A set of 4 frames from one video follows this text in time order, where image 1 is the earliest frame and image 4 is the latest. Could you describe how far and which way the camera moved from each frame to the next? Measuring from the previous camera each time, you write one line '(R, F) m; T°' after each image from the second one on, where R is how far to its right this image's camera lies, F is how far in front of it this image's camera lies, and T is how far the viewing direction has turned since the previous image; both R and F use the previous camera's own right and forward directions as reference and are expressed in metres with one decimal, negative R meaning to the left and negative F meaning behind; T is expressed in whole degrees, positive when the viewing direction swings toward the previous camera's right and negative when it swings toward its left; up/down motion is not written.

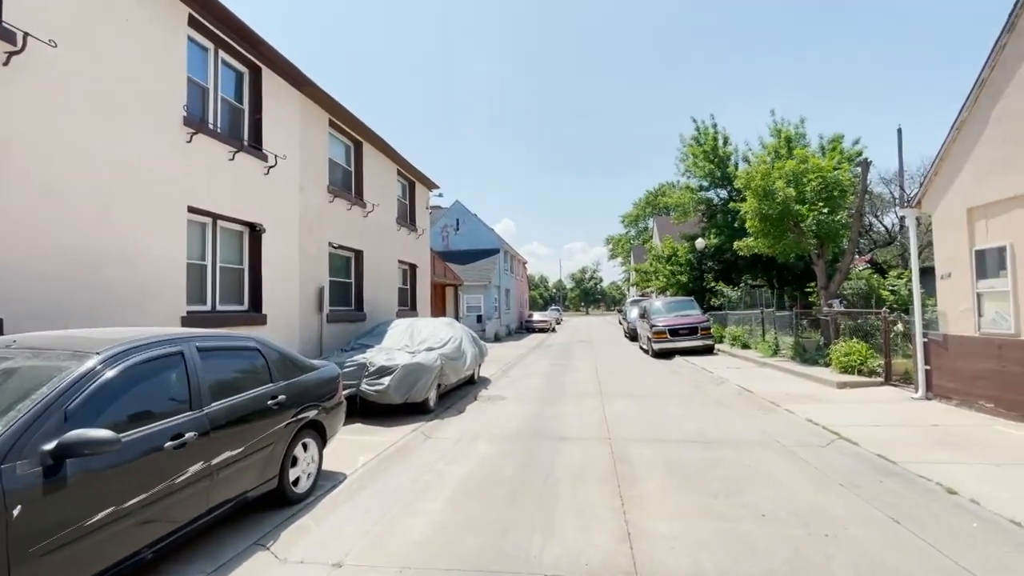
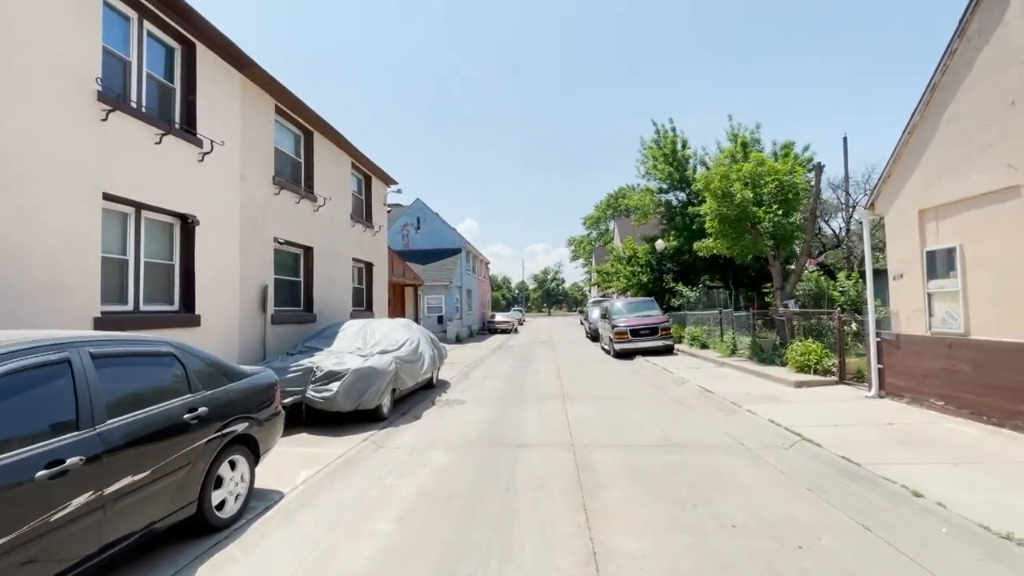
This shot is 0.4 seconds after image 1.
(+0.1, +0.4) m; +4°
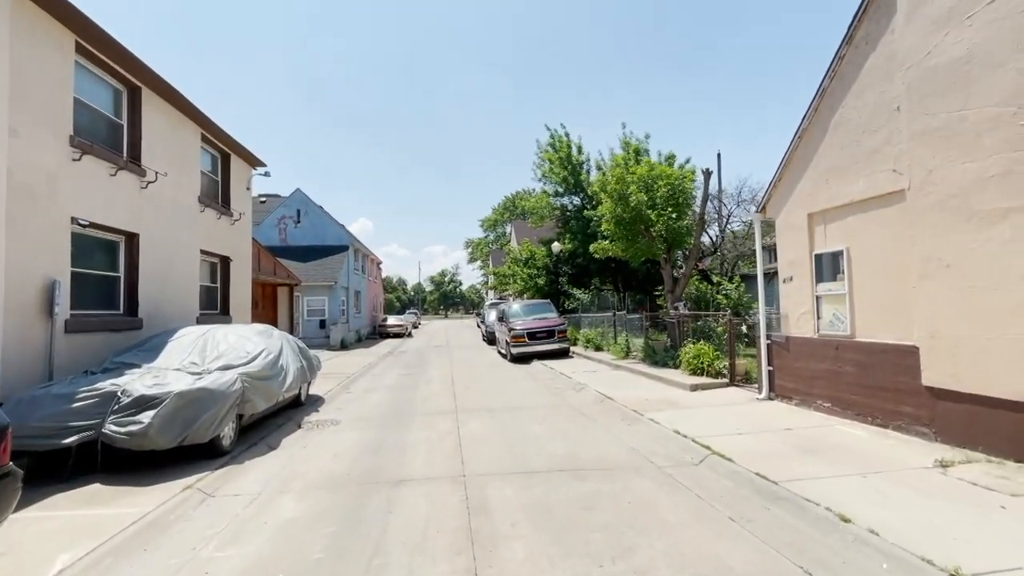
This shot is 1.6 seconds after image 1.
(+0.2, +1.1) m; +12°
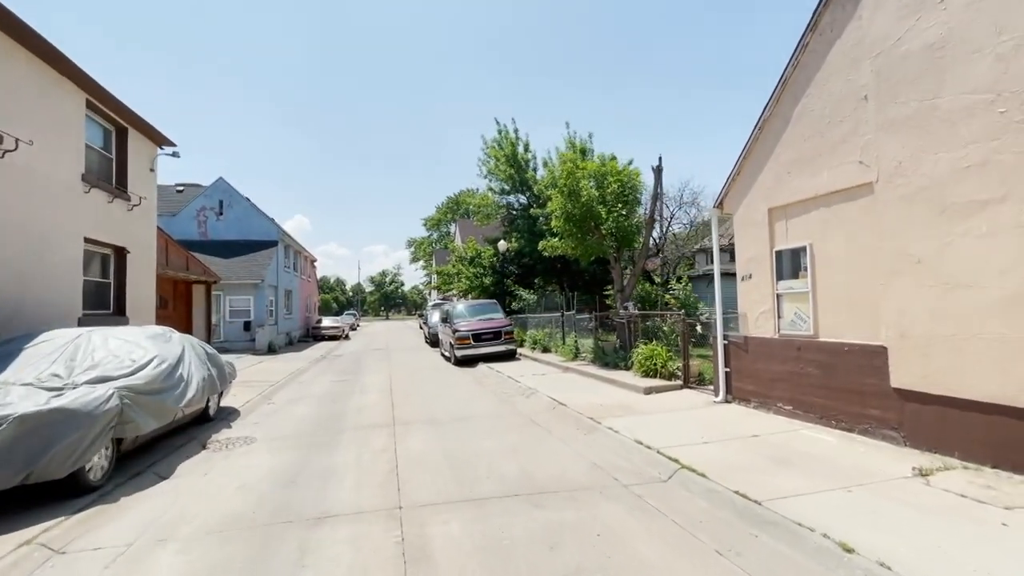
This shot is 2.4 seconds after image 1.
(0.0, +0.9) m; +7°
